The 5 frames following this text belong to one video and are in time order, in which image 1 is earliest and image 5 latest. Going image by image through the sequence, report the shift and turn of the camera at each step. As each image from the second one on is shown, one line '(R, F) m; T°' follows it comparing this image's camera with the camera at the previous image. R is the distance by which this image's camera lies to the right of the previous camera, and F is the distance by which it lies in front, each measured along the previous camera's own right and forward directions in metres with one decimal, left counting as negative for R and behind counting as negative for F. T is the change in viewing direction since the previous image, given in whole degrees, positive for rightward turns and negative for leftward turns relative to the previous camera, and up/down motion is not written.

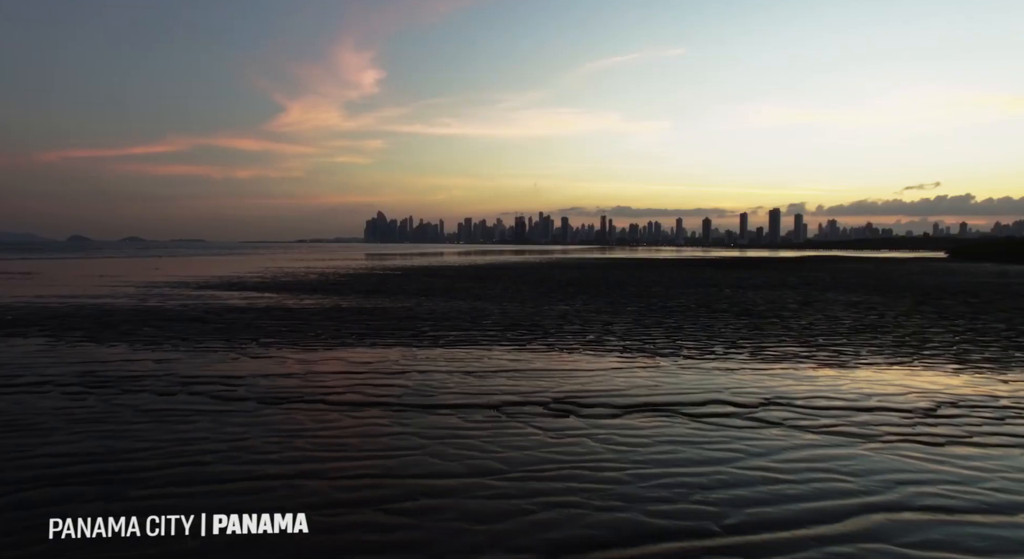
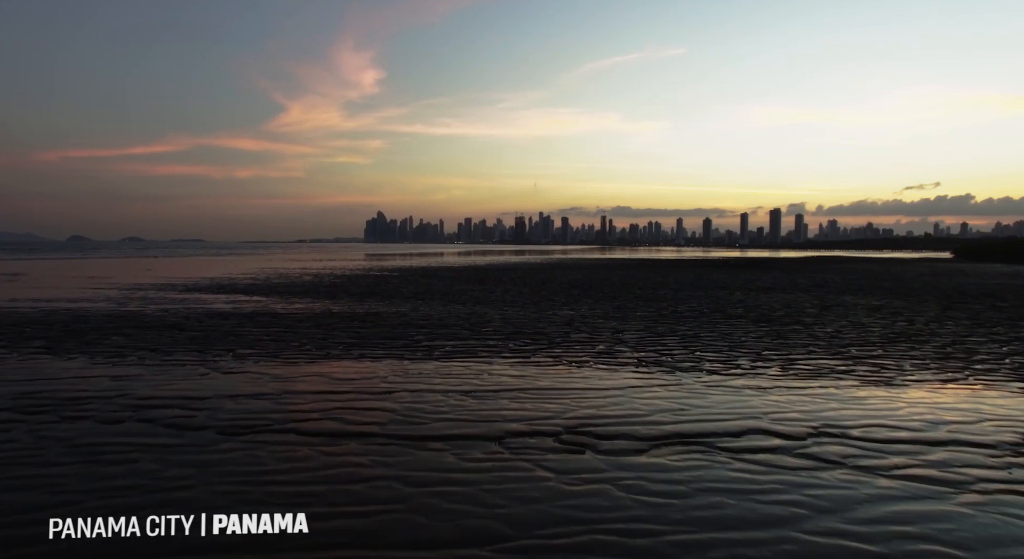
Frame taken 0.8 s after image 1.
(0.0, +1.3) m; 0°
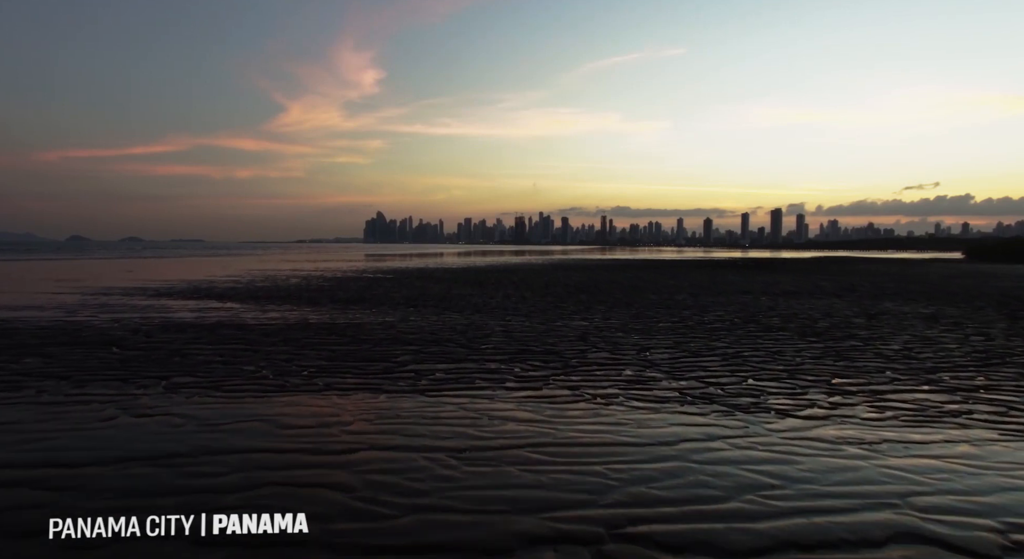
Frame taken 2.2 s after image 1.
(-0.1, +2.7) m; 0°
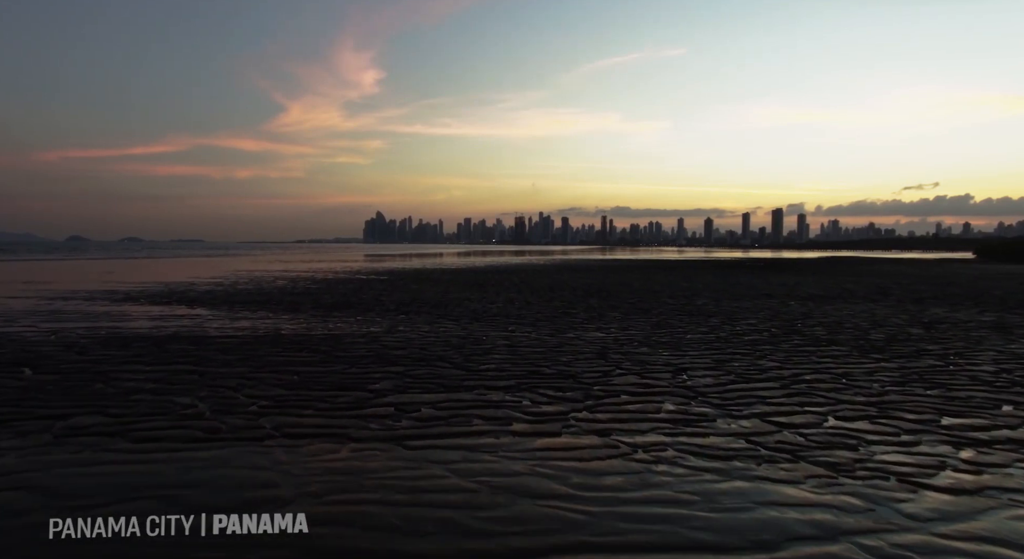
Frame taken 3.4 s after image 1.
(-0.1, +2.6) m; 0°
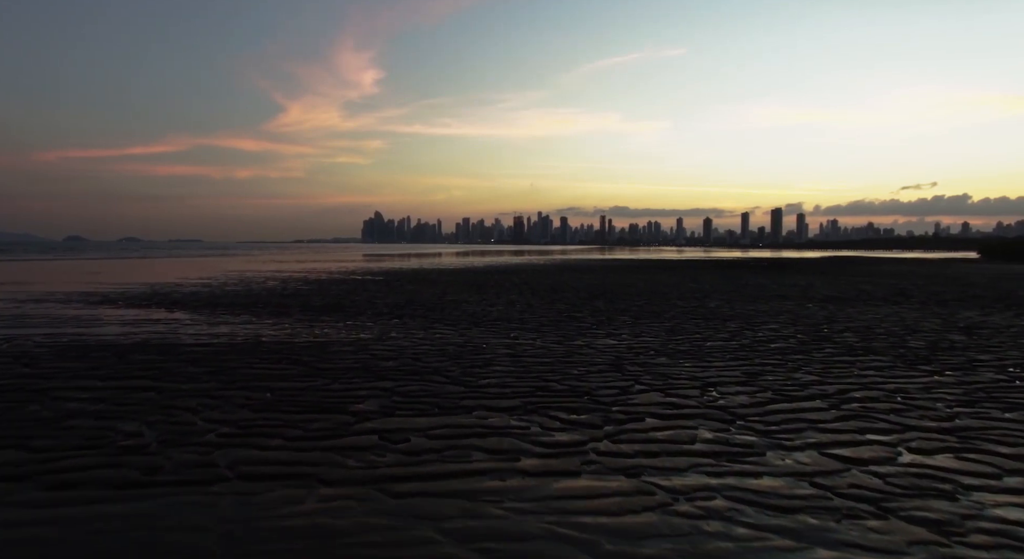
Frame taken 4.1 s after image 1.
(-0.1, +1.4) m; 0°
